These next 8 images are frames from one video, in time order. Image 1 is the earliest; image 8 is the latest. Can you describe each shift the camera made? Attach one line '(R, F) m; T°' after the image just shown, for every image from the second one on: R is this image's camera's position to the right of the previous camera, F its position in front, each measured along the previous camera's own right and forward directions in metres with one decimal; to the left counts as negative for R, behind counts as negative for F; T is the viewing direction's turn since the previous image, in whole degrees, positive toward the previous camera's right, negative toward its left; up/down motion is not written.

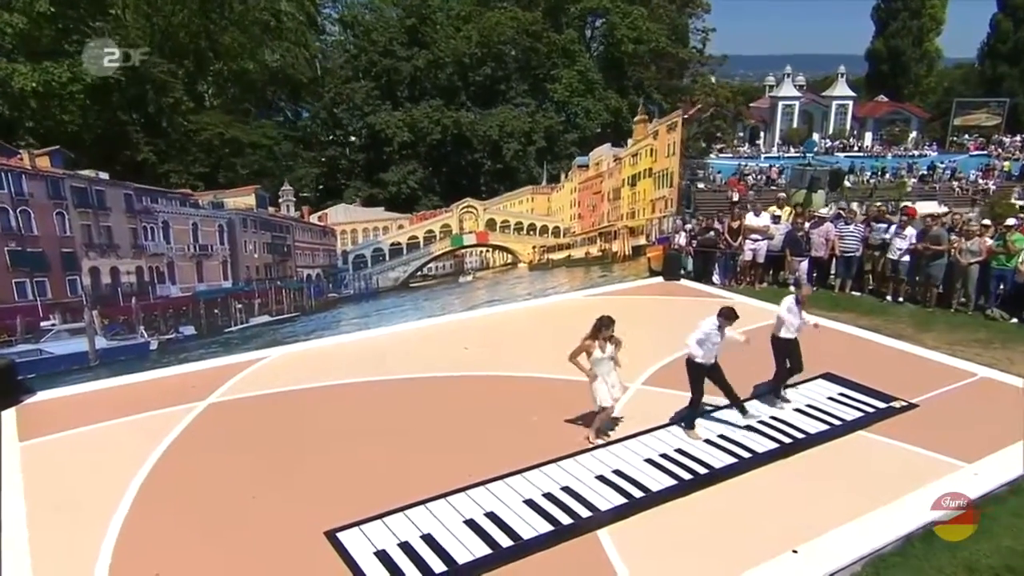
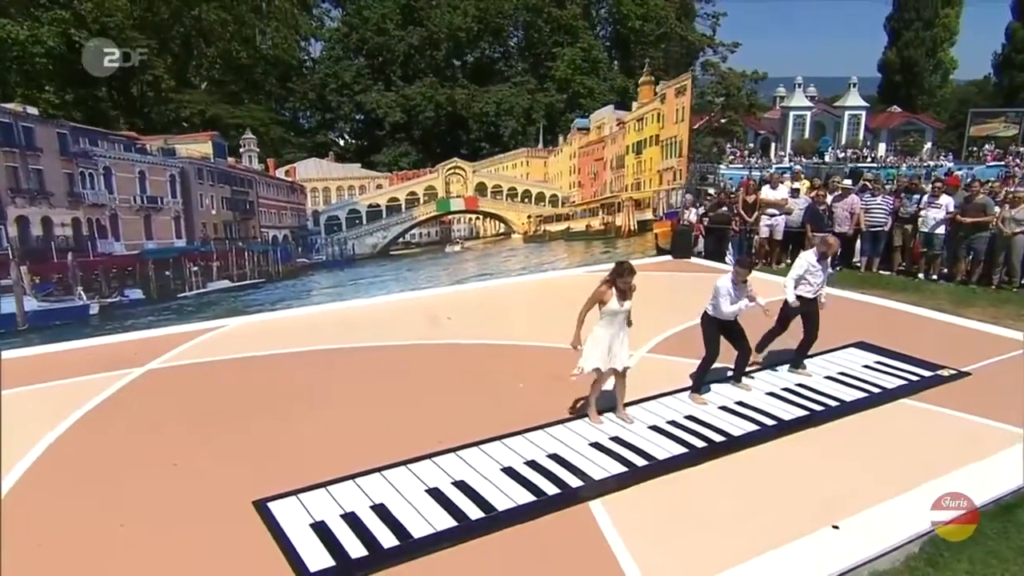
(+0.3, +1.4) m; -1°
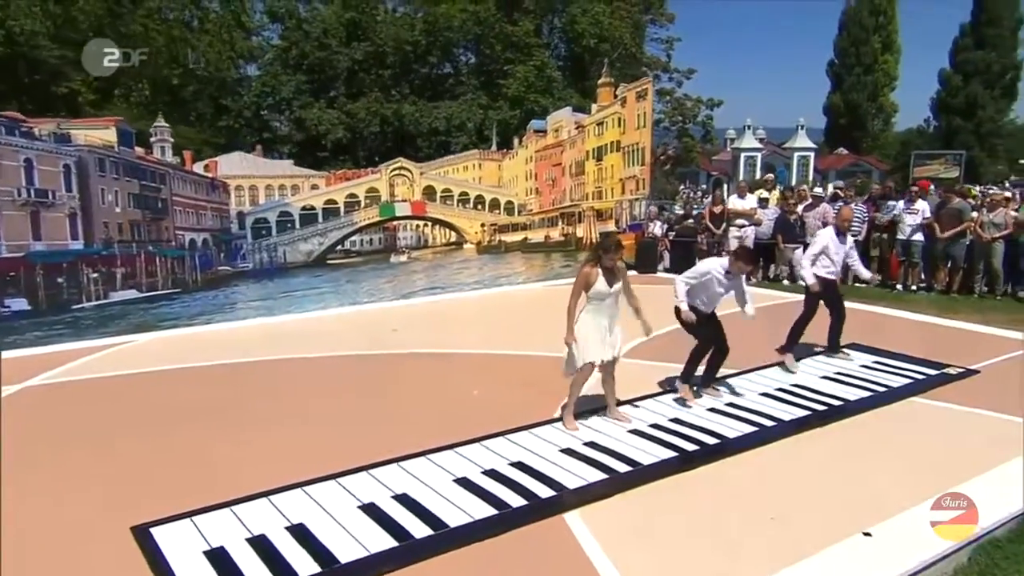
(0.0, +1.3) m; +3°
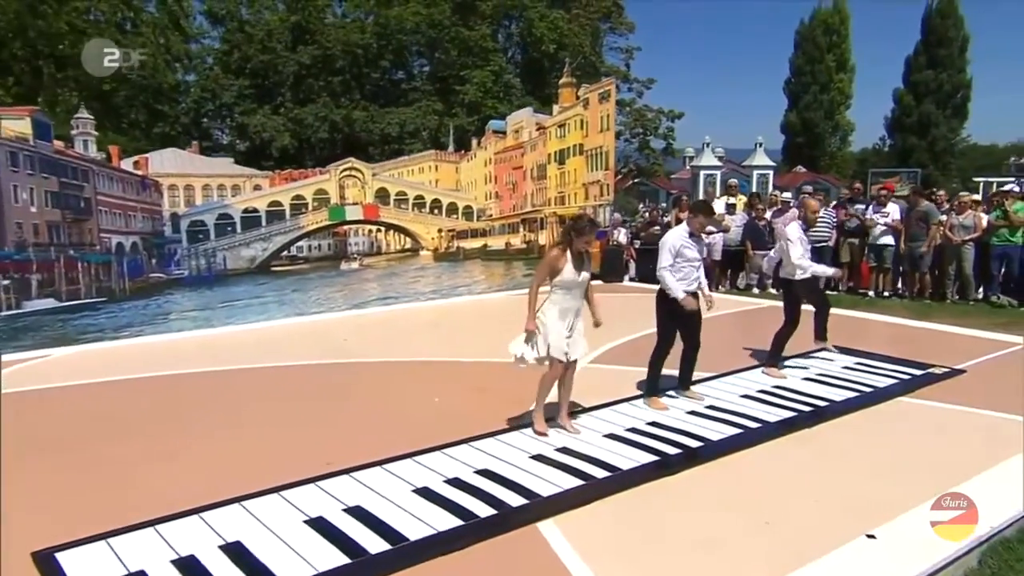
(0.0, +0.7) m; +2°
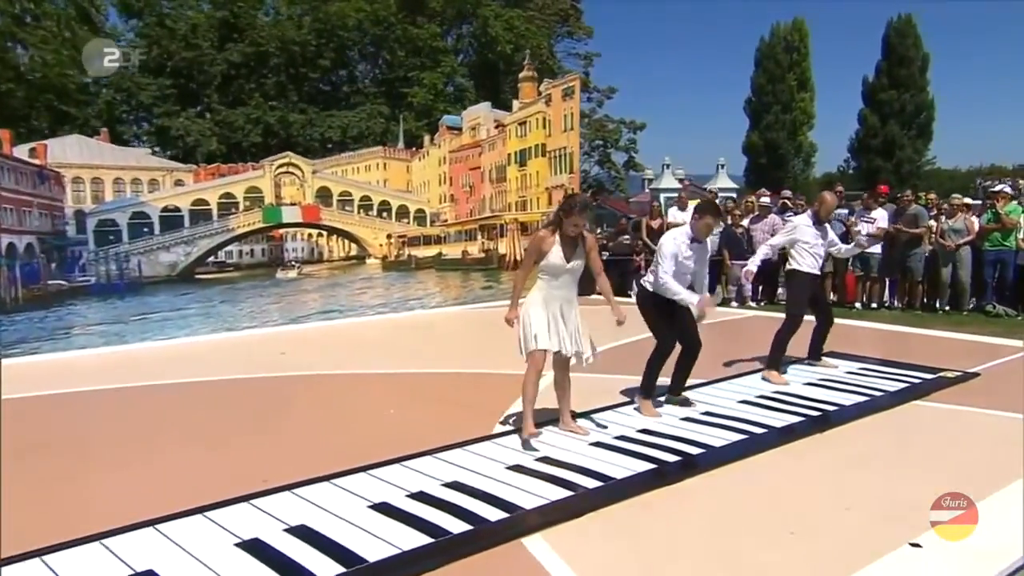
(0.0, +1.2) m; +3°
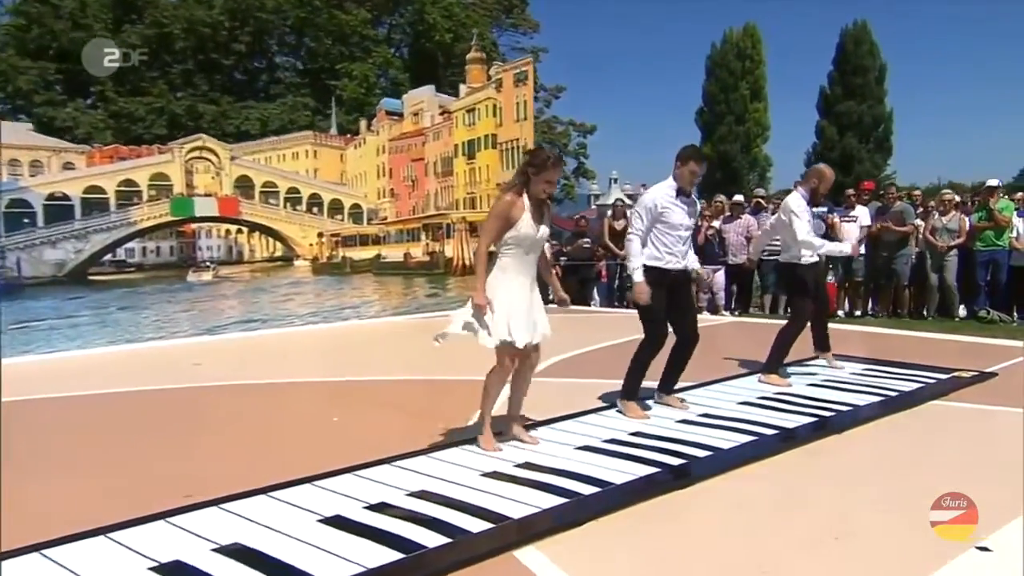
(-0.1, +1.2) m; +4°
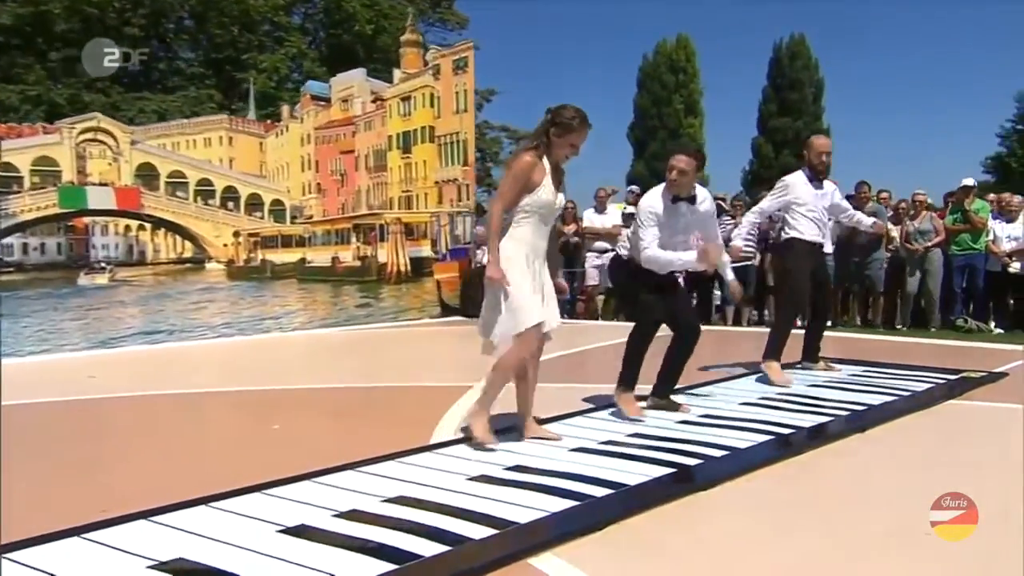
(-0.3, +1.0) m; +5°
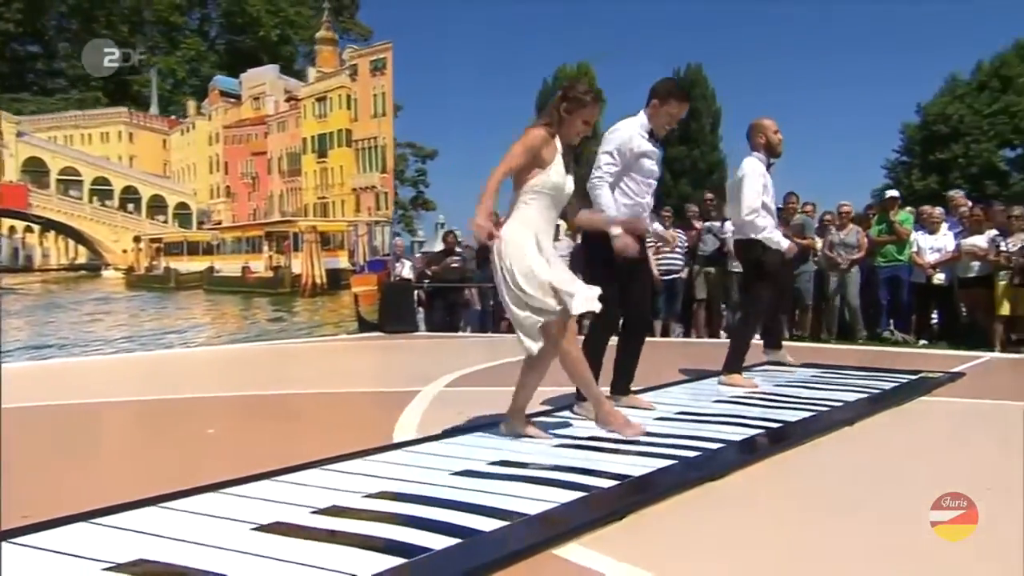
(-0.3, +0.4) m; +7°
